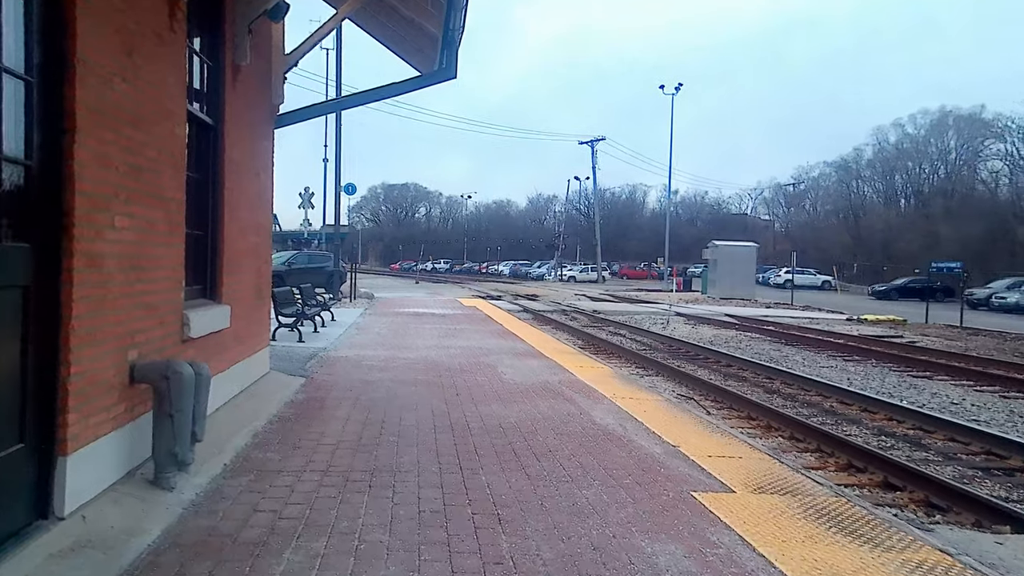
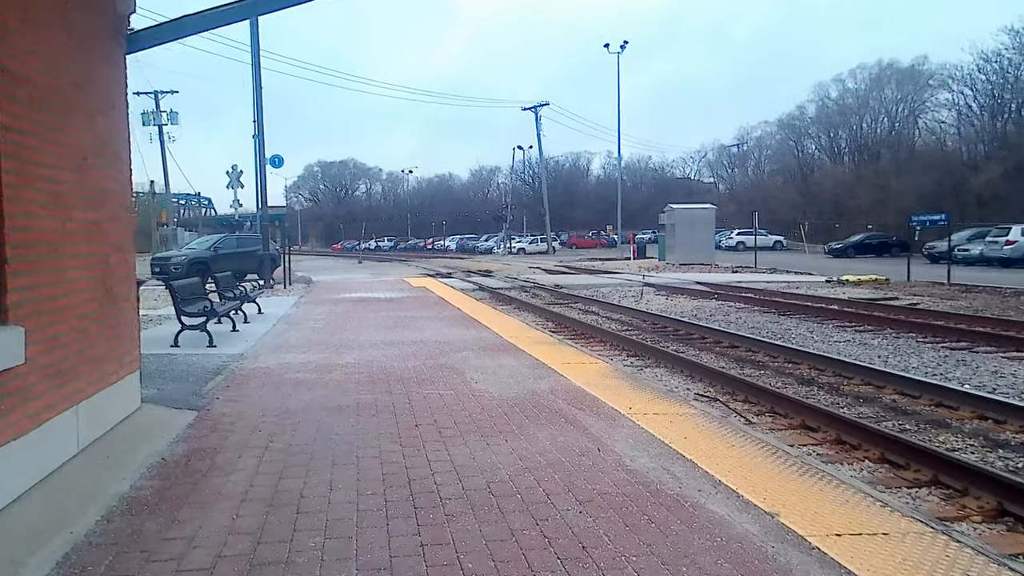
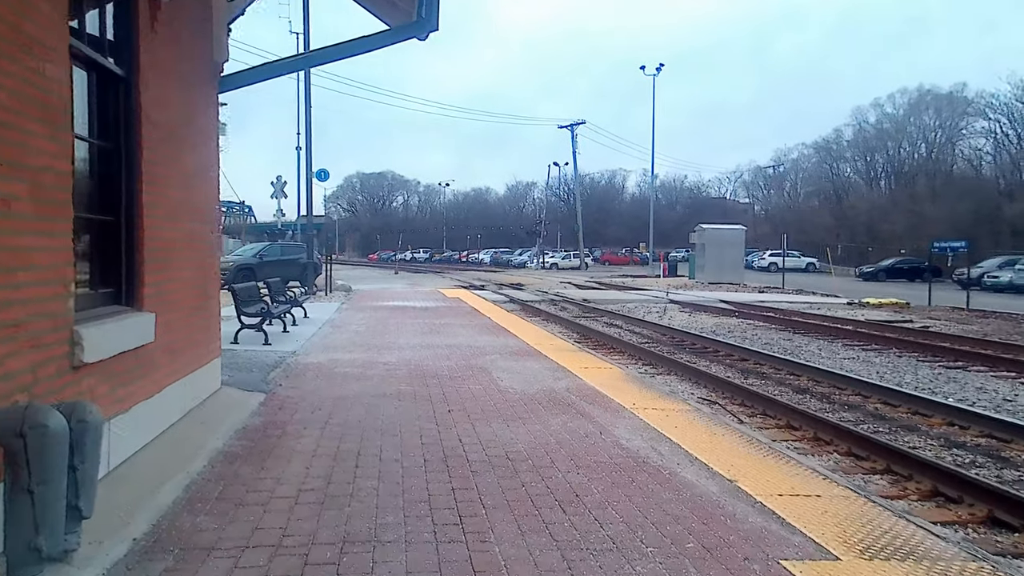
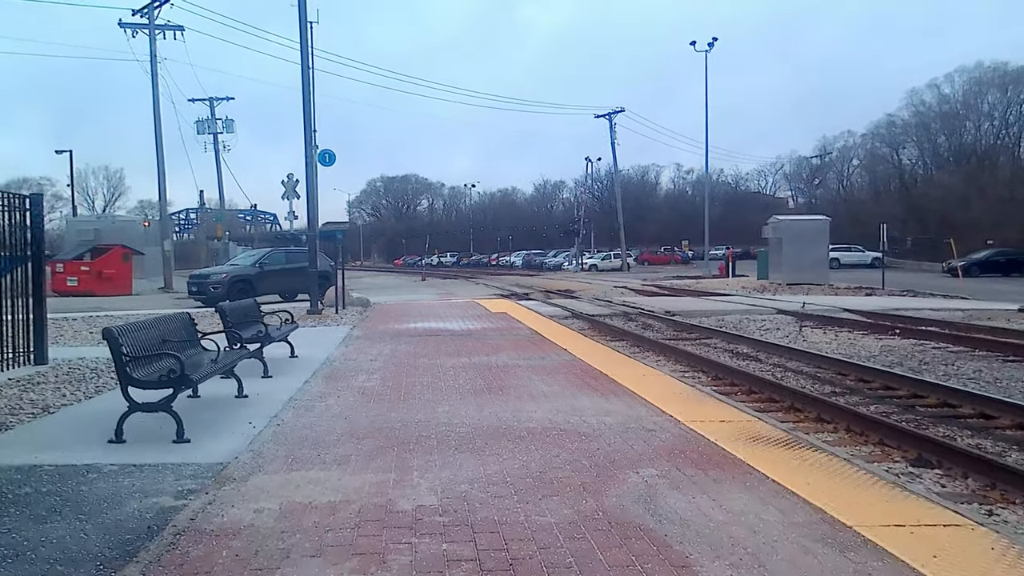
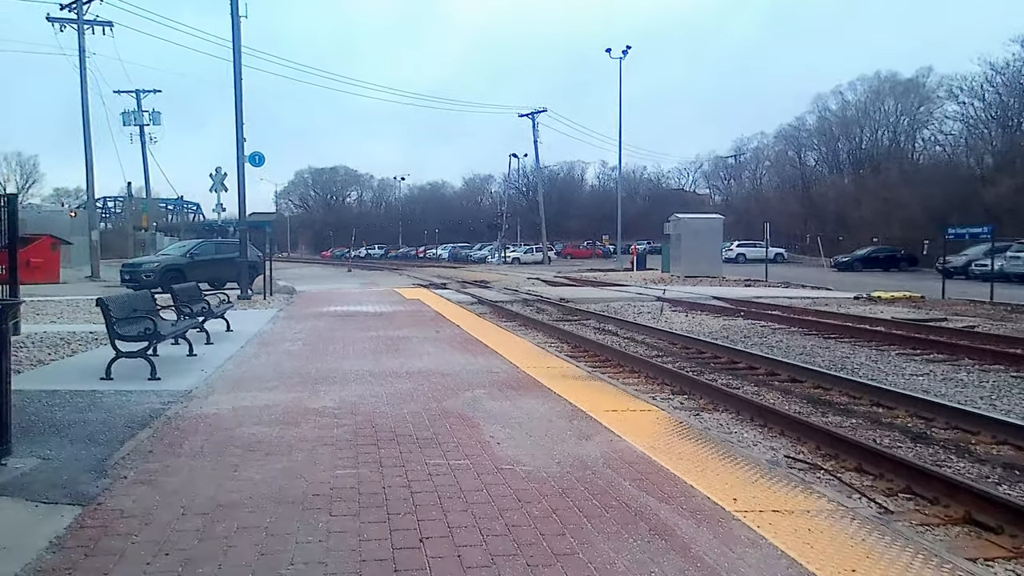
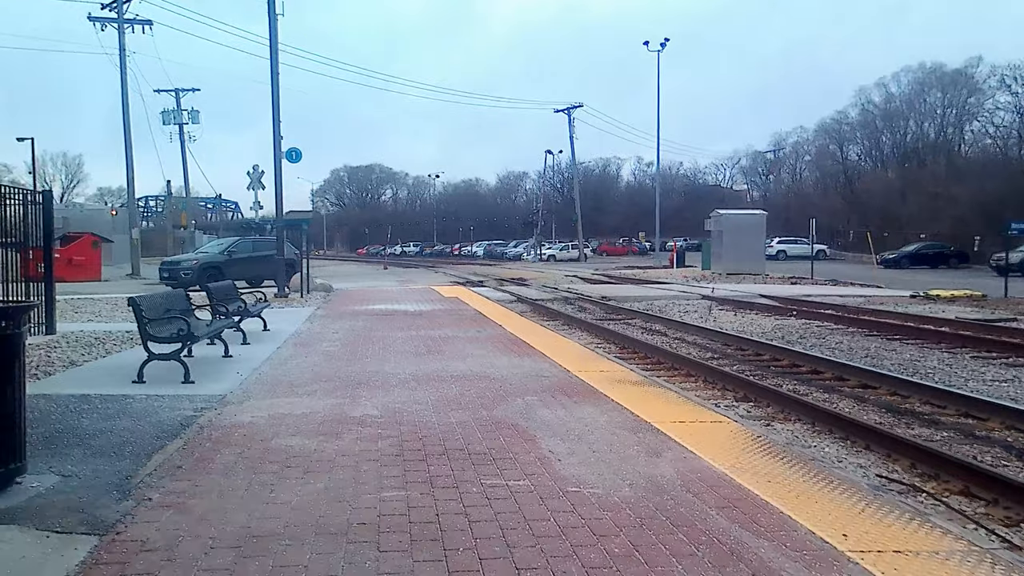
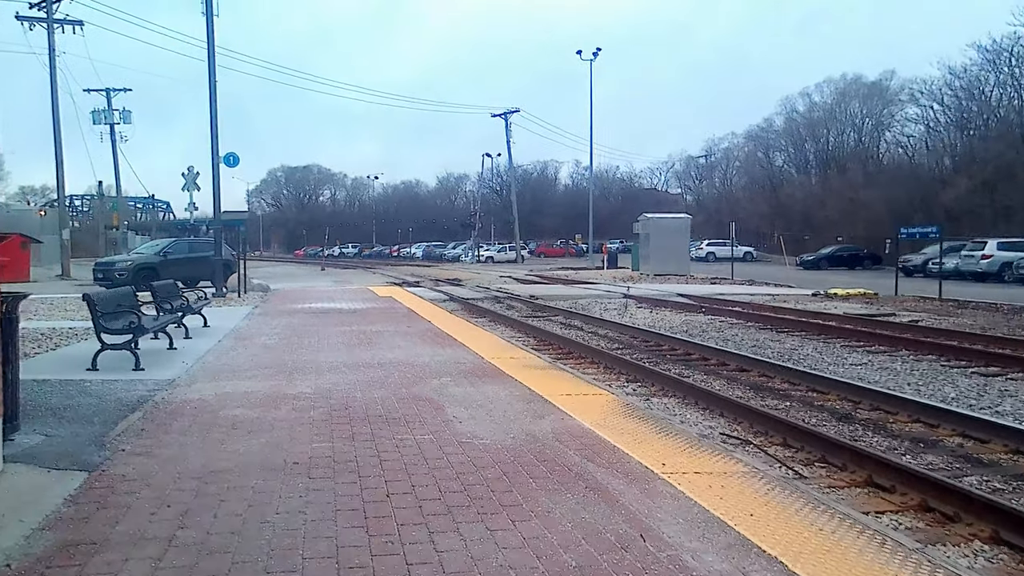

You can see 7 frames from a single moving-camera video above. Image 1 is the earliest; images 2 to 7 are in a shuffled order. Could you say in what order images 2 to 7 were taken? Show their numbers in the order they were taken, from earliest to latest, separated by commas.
3, 2, 7, 5, 6, 4
